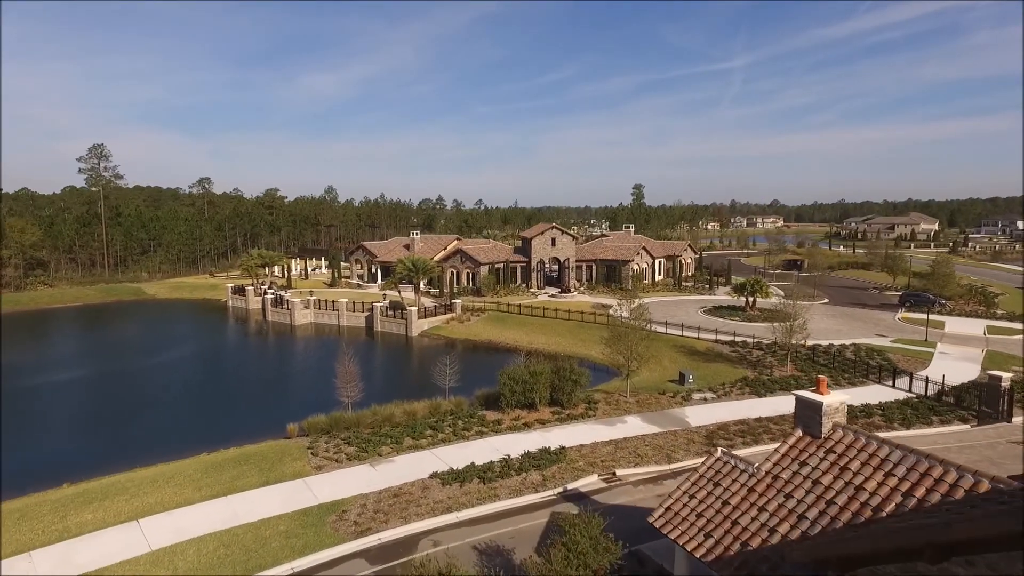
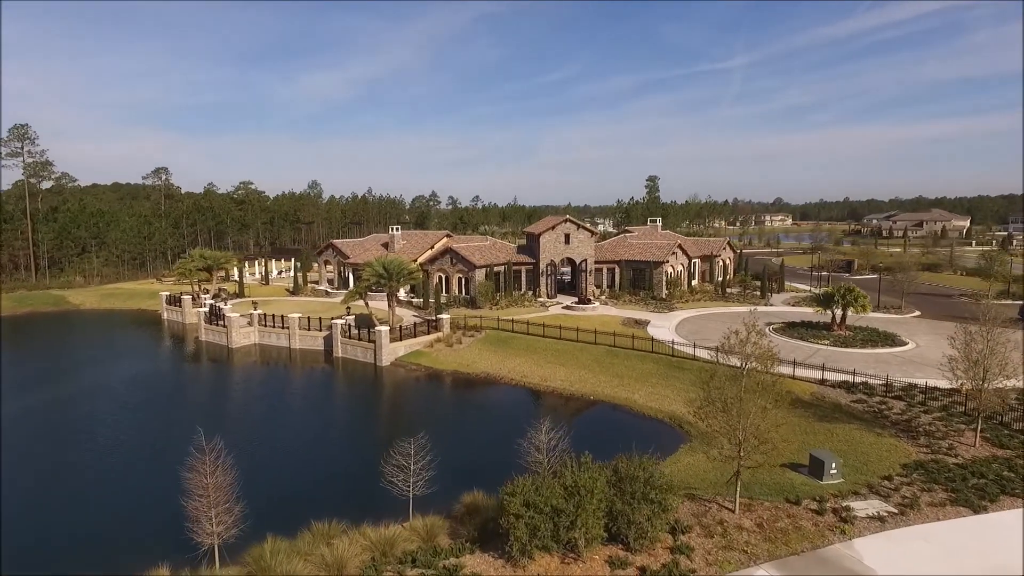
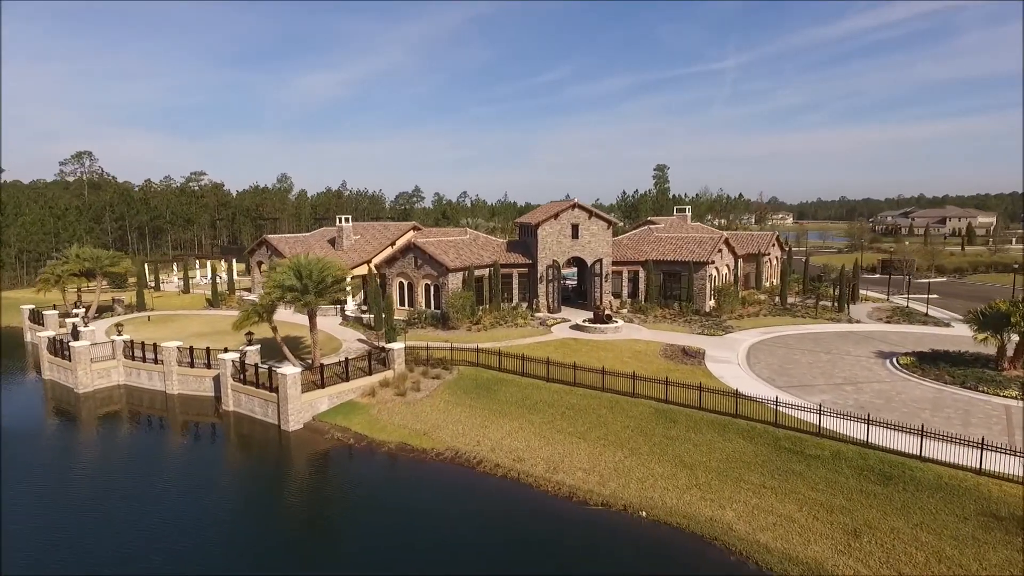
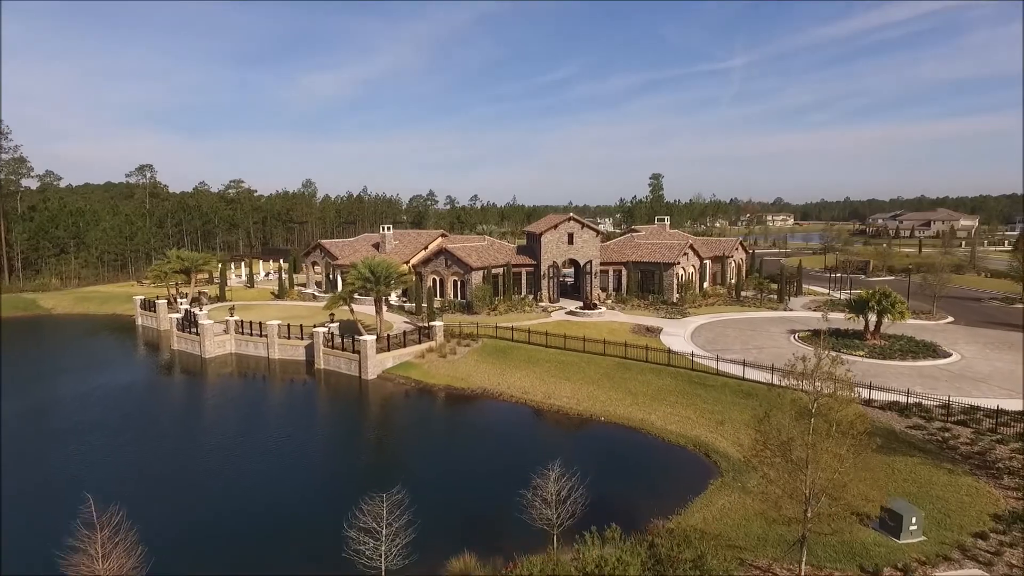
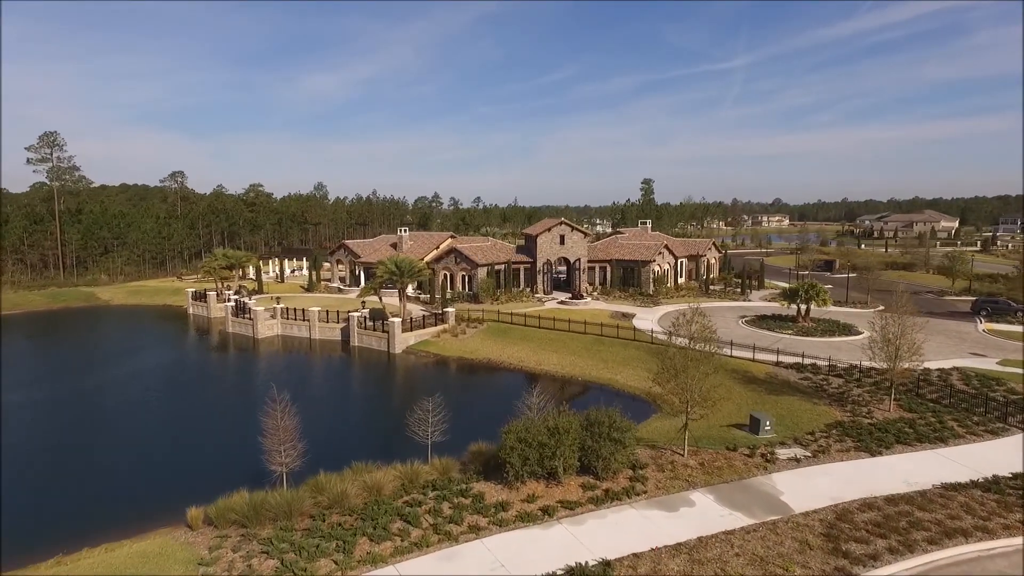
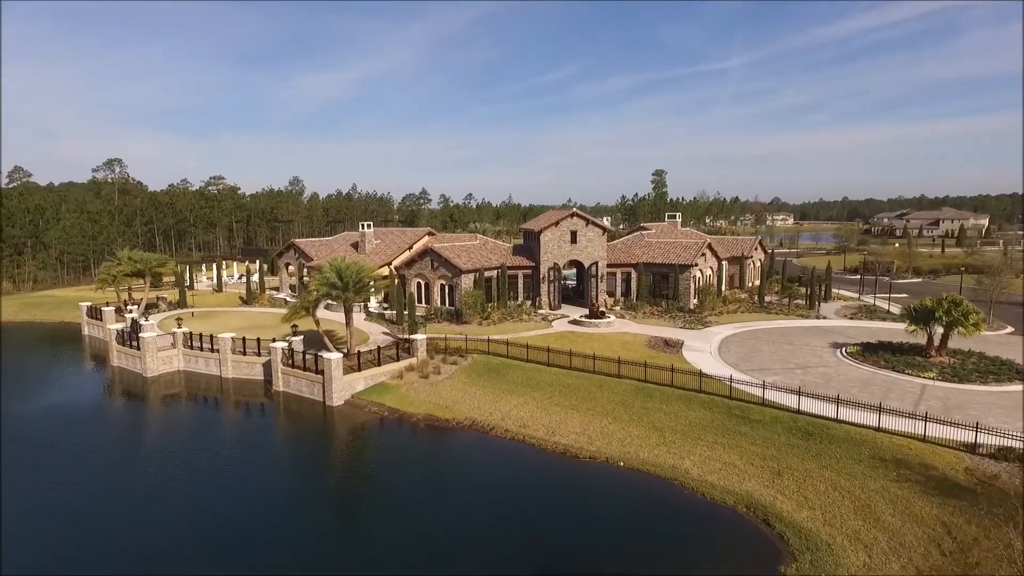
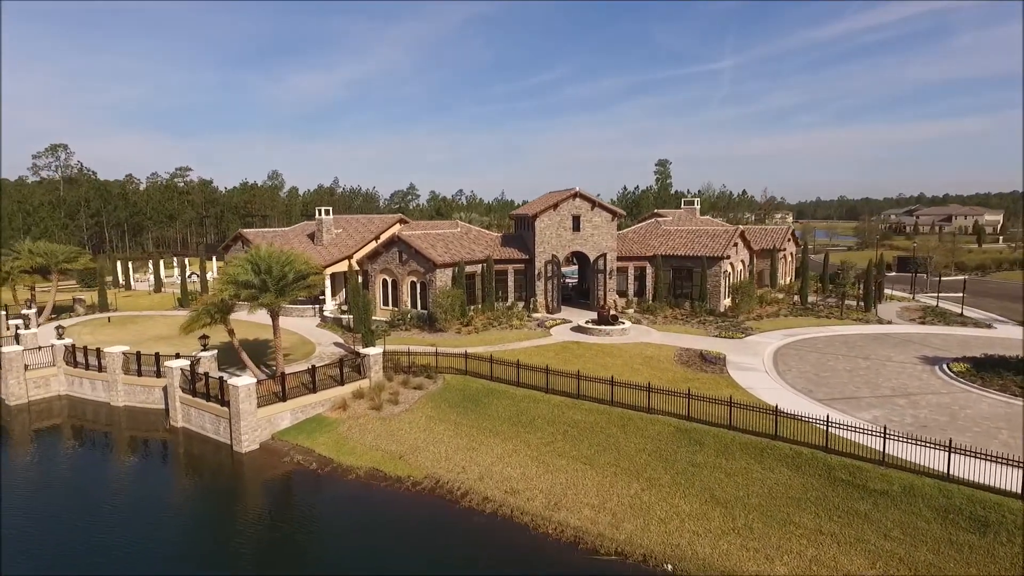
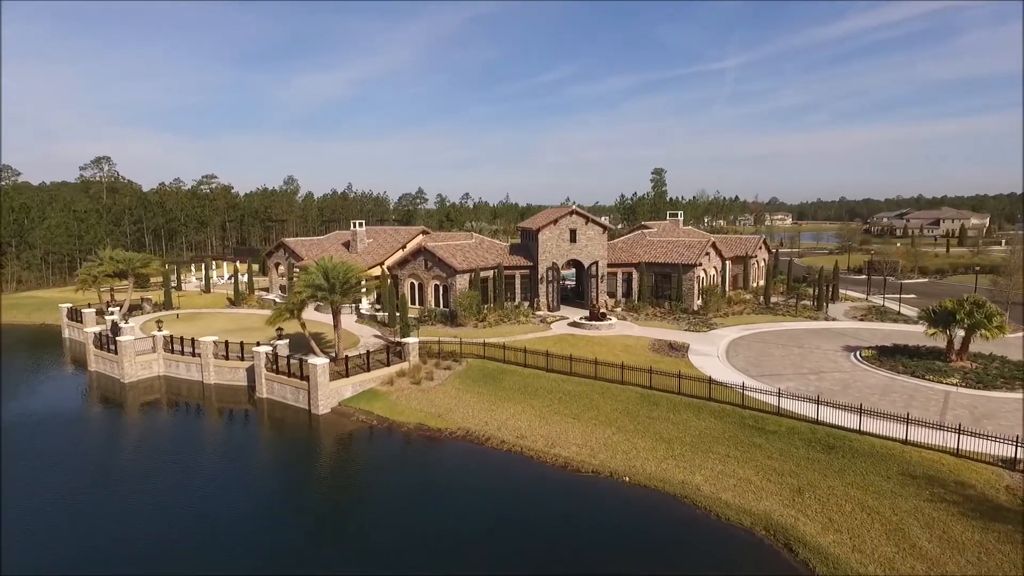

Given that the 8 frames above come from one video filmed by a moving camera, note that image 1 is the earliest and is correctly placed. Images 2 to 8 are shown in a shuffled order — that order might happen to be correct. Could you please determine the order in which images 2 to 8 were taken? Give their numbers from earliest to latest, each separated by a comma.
5, 2, 4, 6, 8, 3, 7
